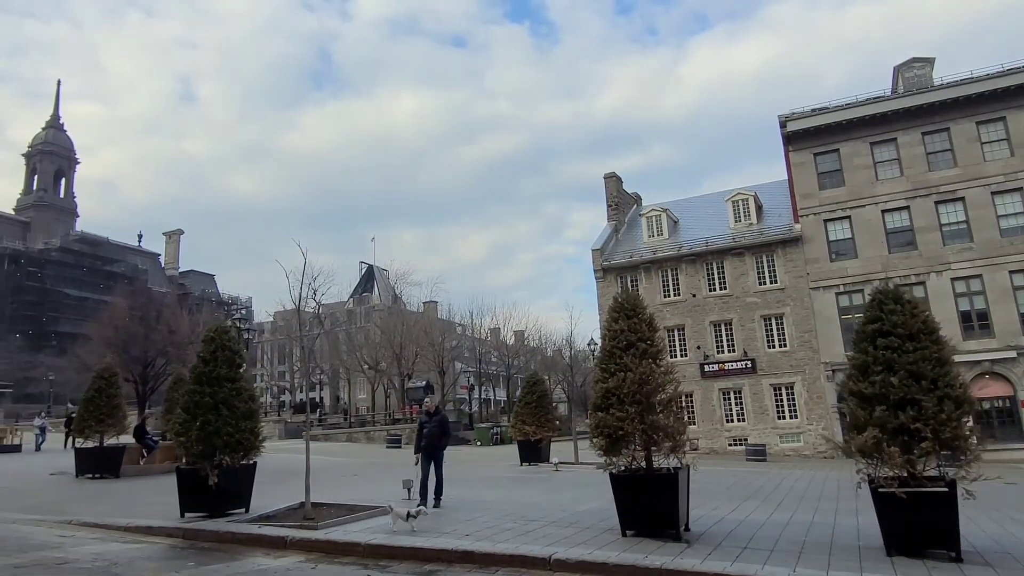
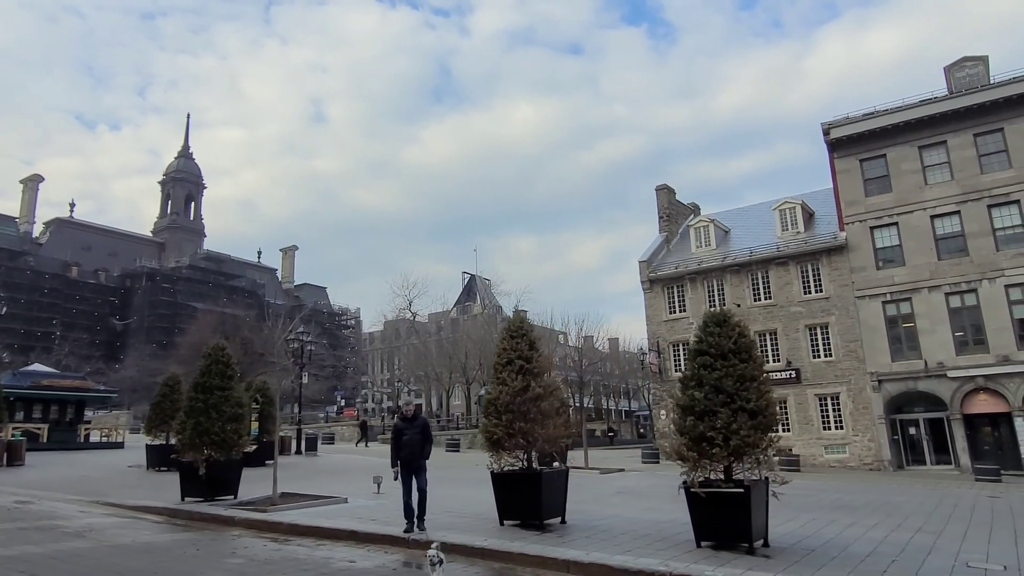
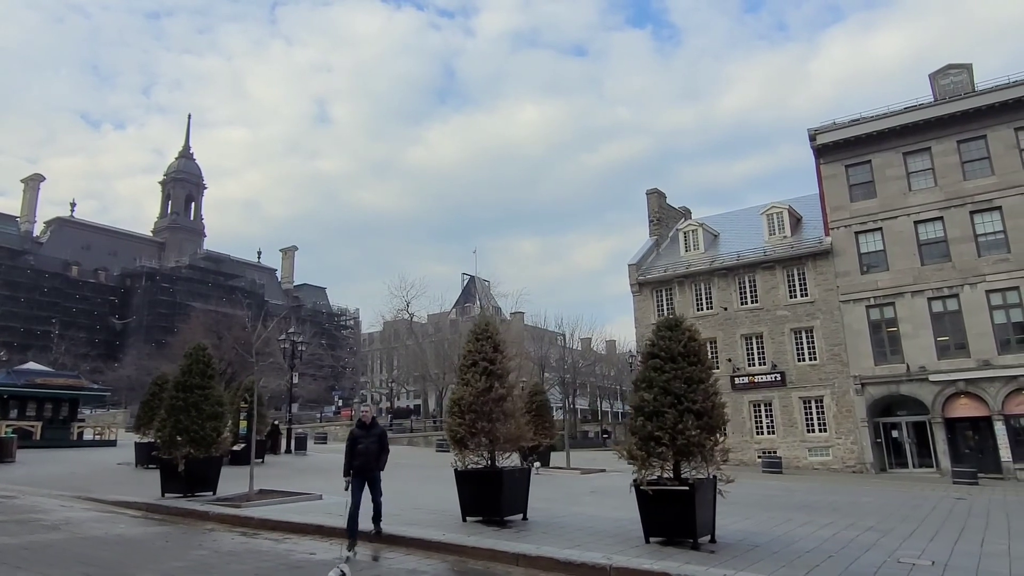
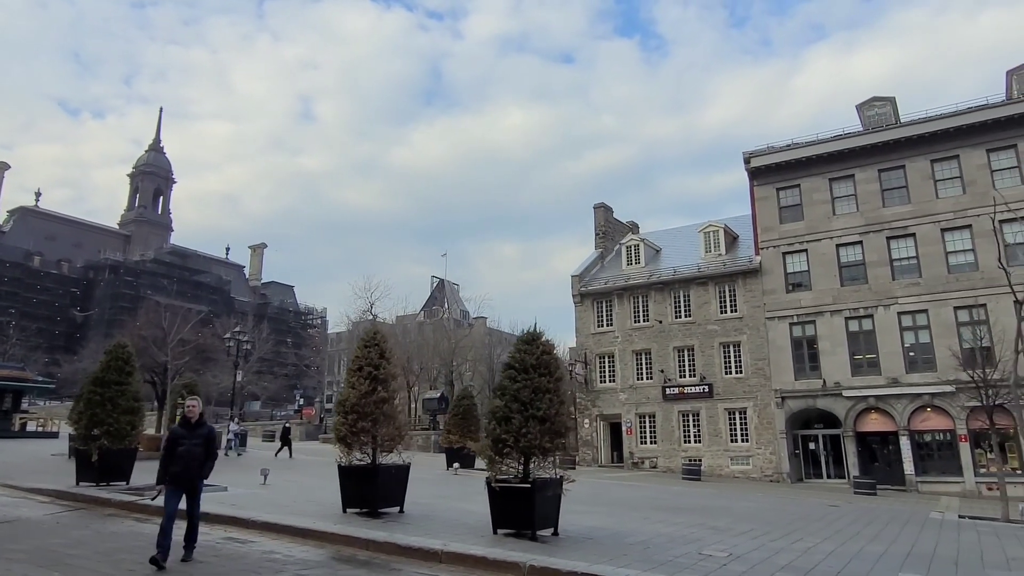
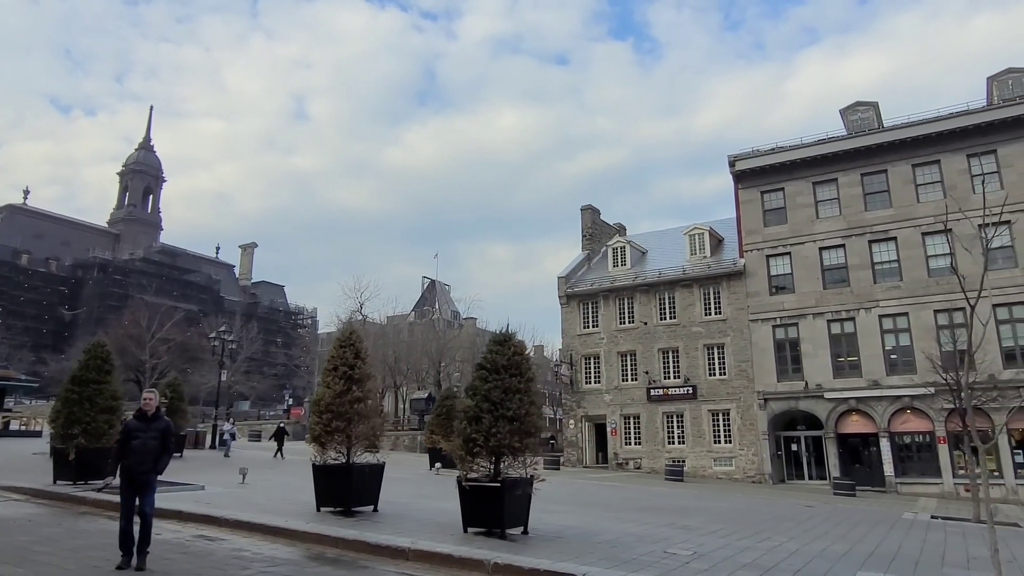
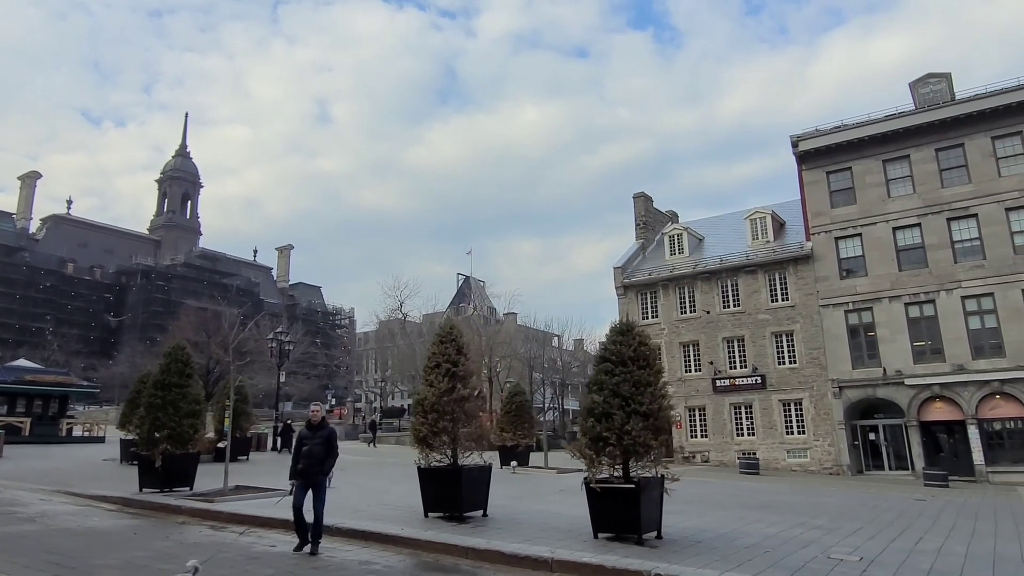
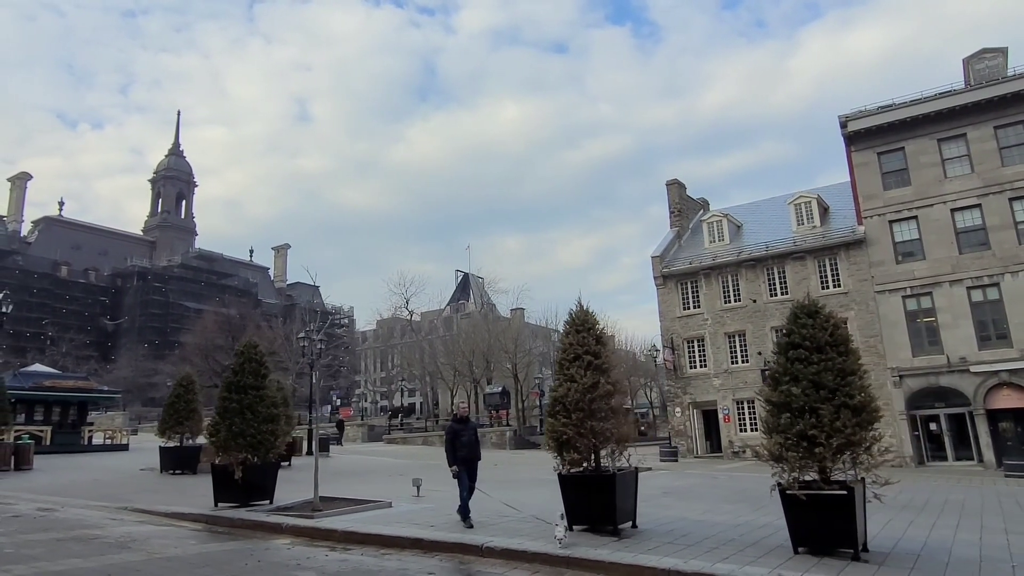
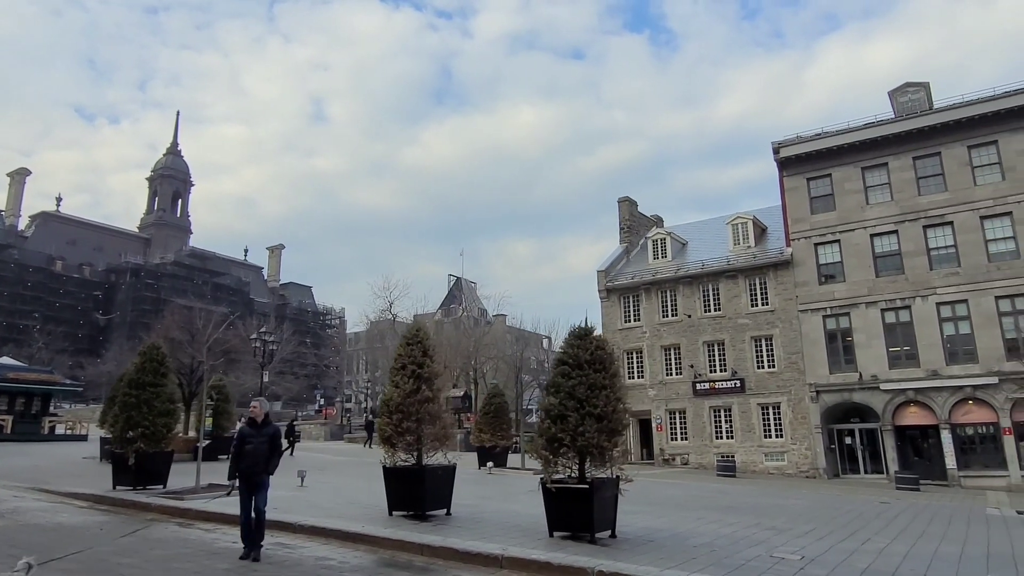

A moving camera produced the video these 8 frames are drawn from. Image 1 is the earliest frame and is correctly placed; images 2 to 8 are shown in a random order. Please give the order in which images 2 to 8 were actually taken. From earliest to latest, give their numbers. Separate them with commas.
7, 2, 3, 6, 8, 4, 5
